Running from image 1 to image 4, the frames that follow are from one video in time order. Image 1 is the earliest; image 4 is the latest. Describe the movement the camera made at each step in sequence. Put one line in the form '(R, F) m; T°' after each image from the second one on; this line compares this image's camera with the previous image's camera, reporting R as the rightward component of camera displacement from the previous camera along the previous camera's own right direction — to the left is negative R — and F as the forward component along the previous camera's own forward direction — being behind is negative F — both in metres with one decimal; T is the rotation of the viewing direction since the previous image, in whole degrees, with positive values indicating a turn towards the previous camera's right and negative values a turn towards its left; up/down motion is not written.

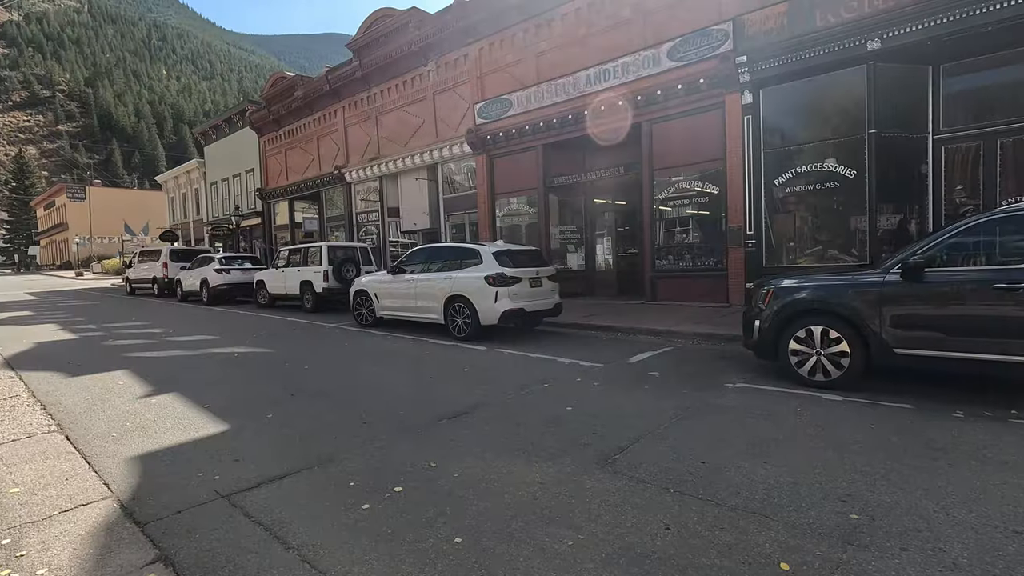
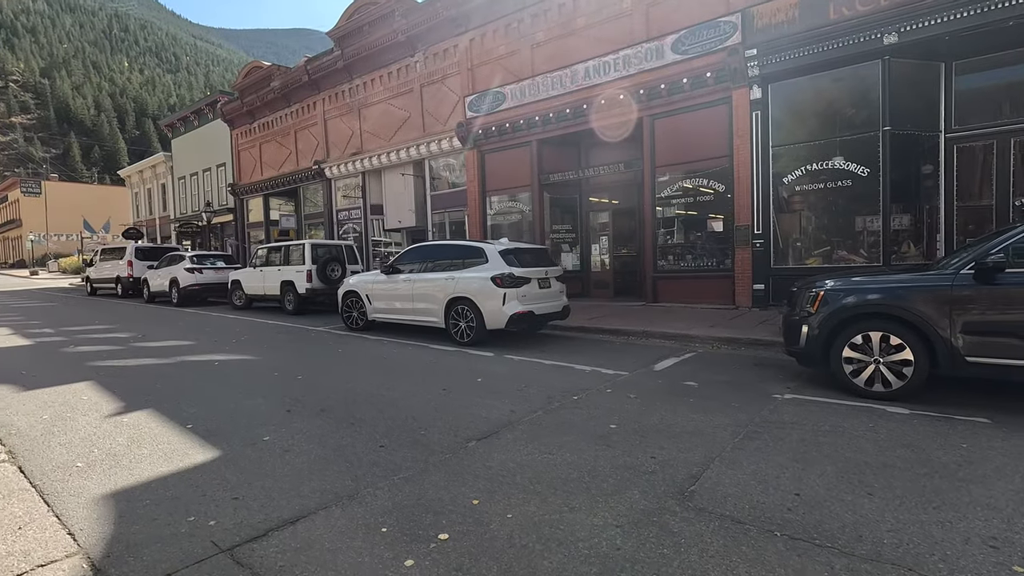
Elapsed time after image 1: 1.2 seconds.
(-0.6, +0.7) m; +3°
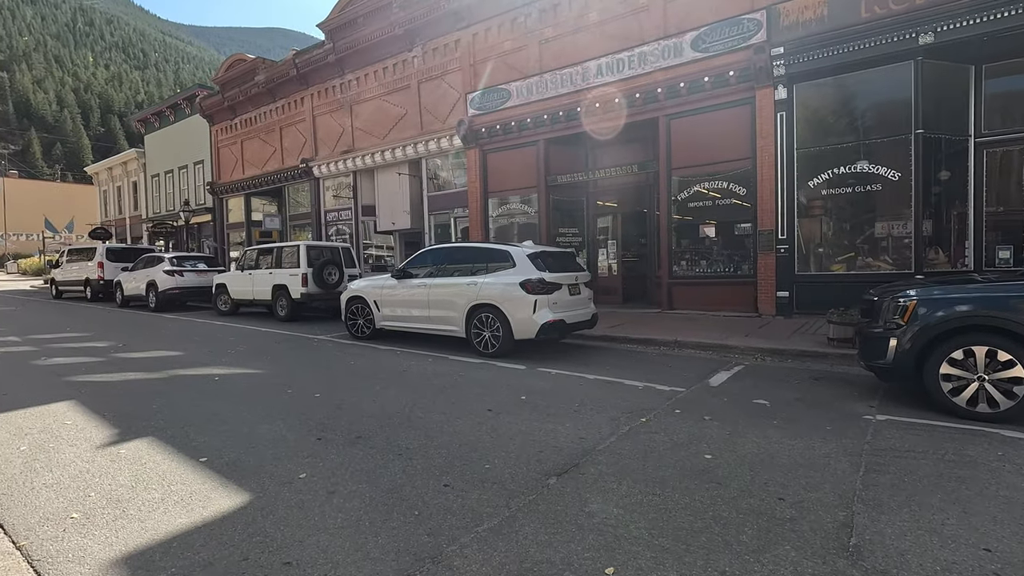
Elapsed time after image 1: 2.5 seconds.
(-0.8, +0.7) m; +3°
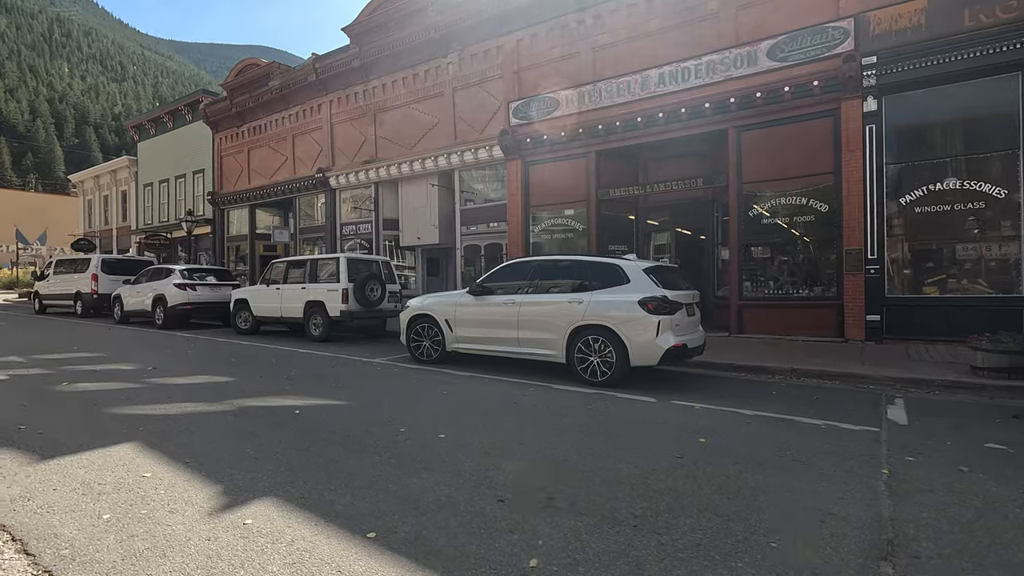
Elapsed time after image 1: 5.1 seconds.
(-1.8, +1.1) m; +2°
